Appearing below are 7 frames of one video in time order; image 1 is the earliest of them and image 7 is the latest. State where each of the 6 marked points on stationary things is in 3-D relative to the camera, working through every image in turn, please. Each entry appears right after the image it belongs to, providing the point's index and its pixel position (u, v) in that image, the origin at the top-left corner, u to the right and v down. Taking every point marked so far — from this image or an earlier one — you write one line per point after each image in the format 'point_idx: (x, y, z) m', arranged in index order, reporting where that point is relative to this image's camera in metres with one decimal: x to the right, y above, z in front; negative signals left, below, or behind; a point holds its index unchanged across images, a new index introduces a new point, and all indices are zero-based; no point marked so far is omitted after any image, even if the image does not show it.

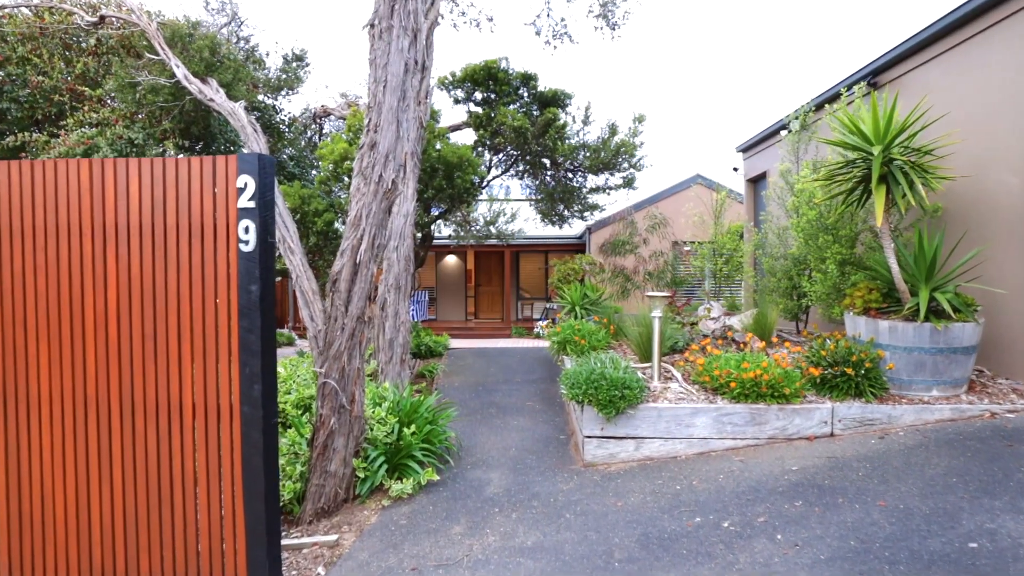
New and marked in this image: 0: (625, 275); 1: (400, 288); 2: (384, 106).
0: (+4.0, +0.5, +8.7) m
1: (-2.8, 0.0, +6.2) m
2: (-2.1, +3.0, +4.1) m
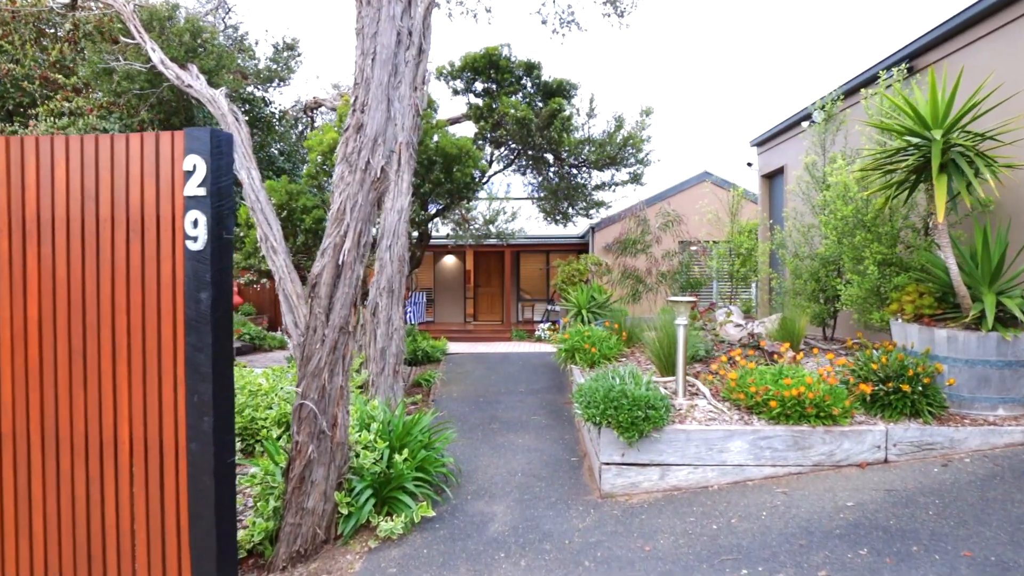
0: (+4.1, +0.4, +8.1) m
1: (-2.7, -0.1, +5.7) m
2: (-2.0, +2.9, +3.5) m
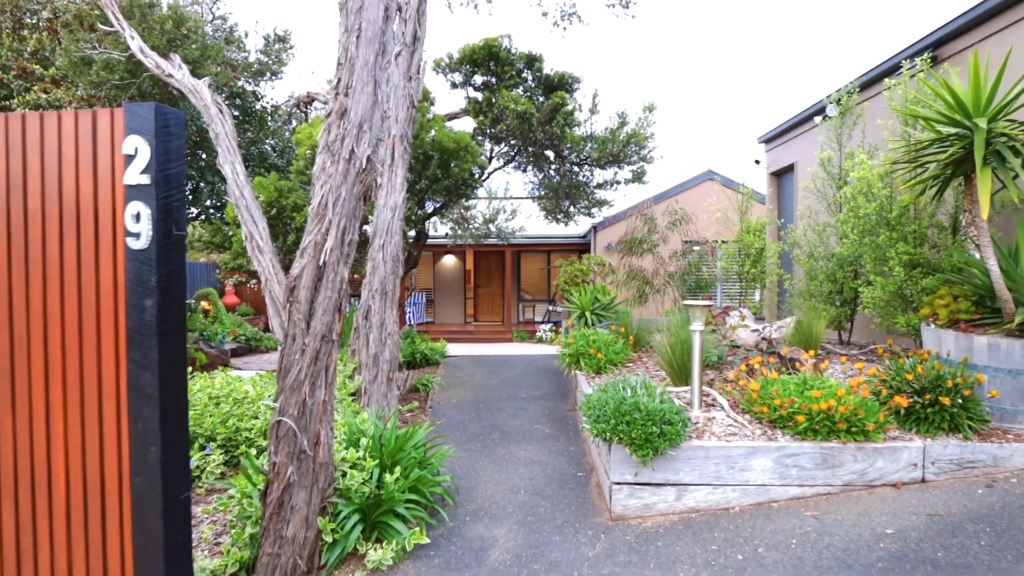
0: (+4.1, +0.3, +7.8) m
1: (-2.7, -0.1, +5.3) m
2: (-2.0, +2.9, +3.2) m
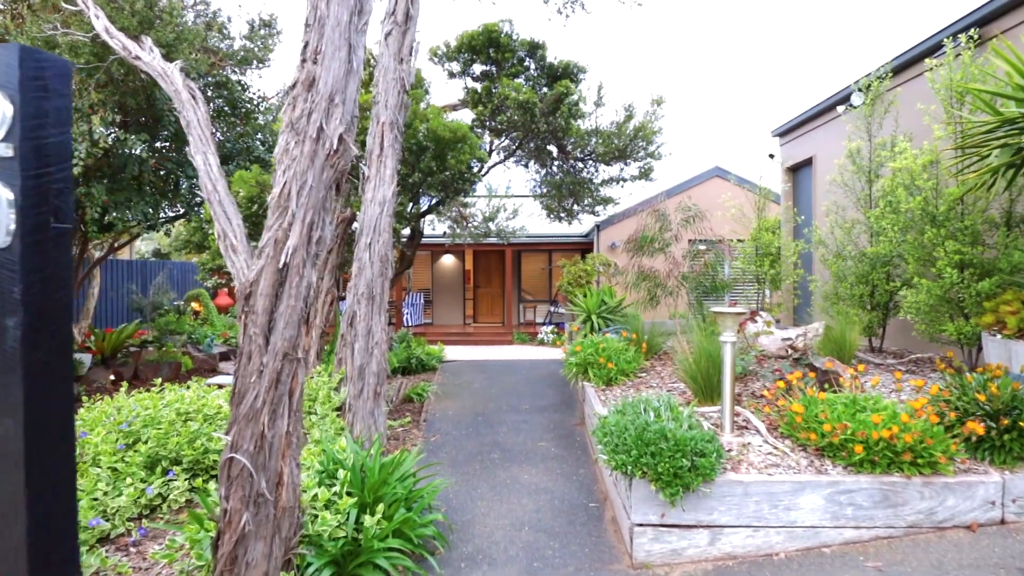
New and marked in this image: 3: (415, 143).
0: (+4.2, +0.3, +7.3) m
1: (-2.6, -0.2, +4.8) m
2: (-2.0, +2.8, +2.6) m
3: (-2.5, +3.7, +6.4) m
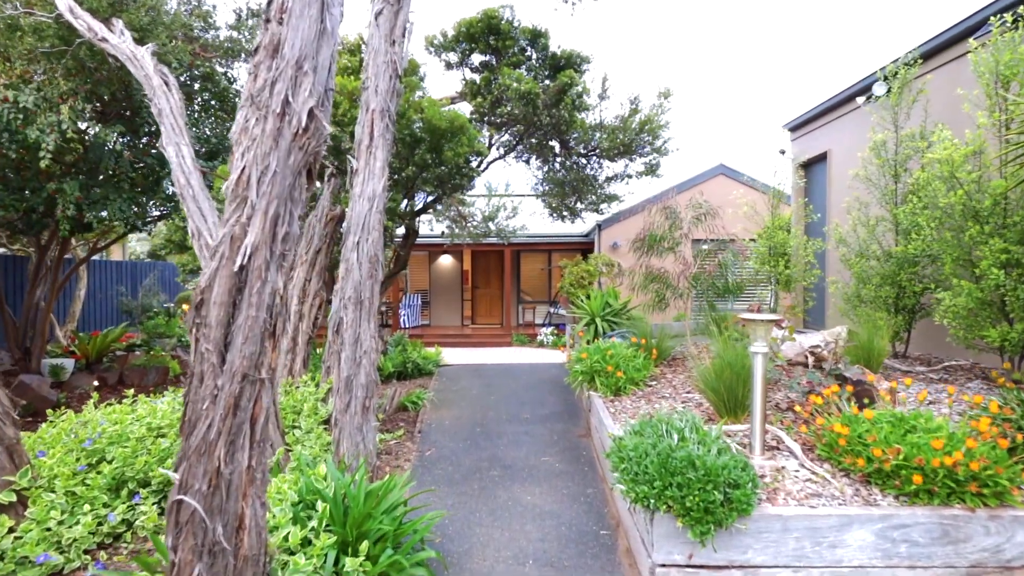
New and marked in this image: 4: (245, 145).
0: (+4.2, +0.2, +6.9) m
1: (-2.6, -0.3, +4.3) m
2: (-1.9, +2.8, +2.2) m
3: (-2.5, +3.7, +5.9) m
4: (-2.3, +1.2, +2.1) m
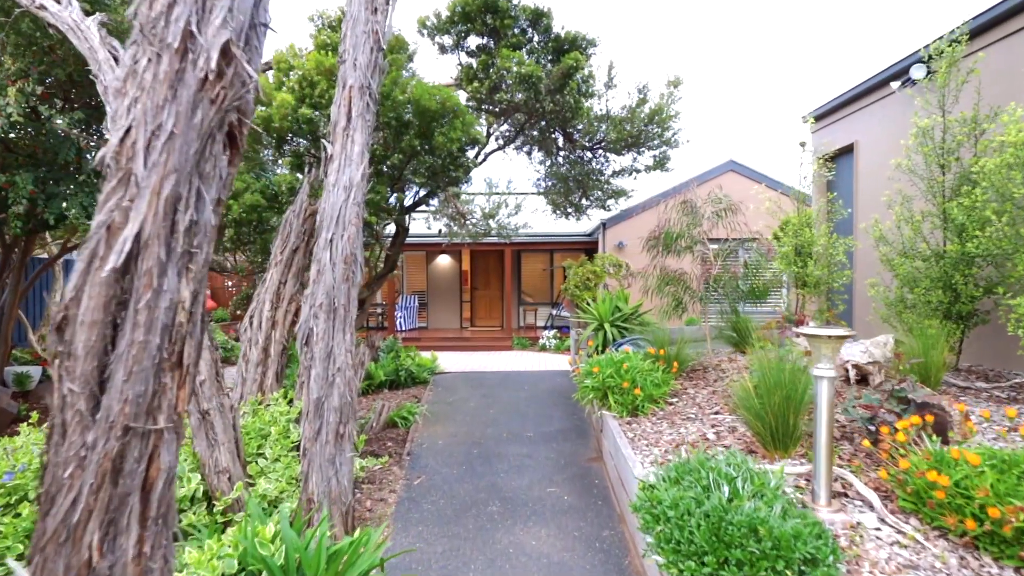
0: (+4.2, +0.1, +6.2) m
1: (-2.6, -0.4, +3.7) m
2: (-1.9, +2.7, +1.5) m
3: (-2.5, +3.6, +5.3) m
4: (-2.3, +1.2, +1.5) m
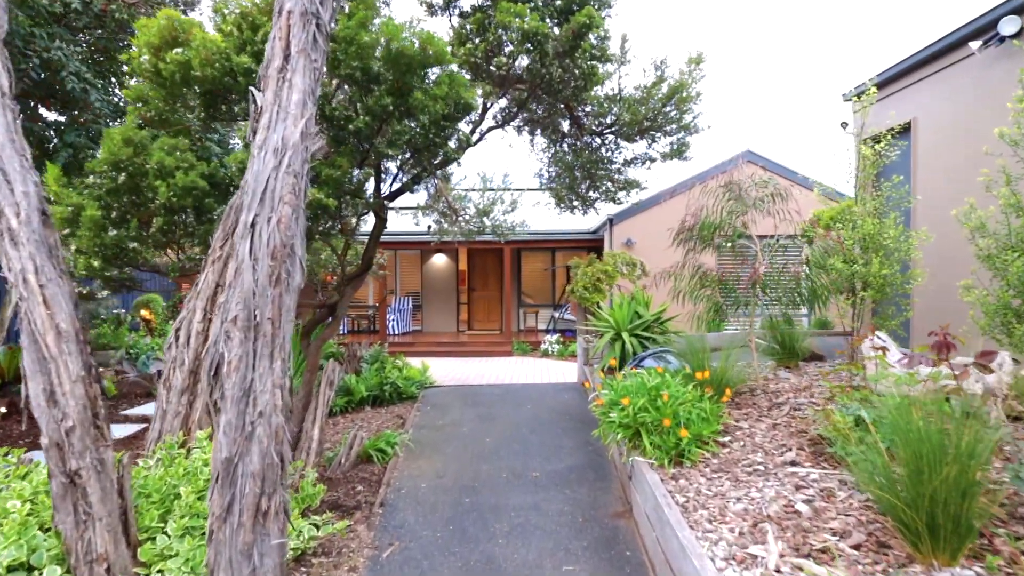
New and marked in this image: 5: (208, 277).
0: (+4.2, +0.1, +5.1) m
1: (-2.6, -0.4, +2.5) m
2: (-1.9, +2.6, +0.4) m
3: (-2.4, +3.5, +4.1) m
4: (-2.2, +1.1, +0.3) m
5: (-4.9, +0.2, +4.0) m
